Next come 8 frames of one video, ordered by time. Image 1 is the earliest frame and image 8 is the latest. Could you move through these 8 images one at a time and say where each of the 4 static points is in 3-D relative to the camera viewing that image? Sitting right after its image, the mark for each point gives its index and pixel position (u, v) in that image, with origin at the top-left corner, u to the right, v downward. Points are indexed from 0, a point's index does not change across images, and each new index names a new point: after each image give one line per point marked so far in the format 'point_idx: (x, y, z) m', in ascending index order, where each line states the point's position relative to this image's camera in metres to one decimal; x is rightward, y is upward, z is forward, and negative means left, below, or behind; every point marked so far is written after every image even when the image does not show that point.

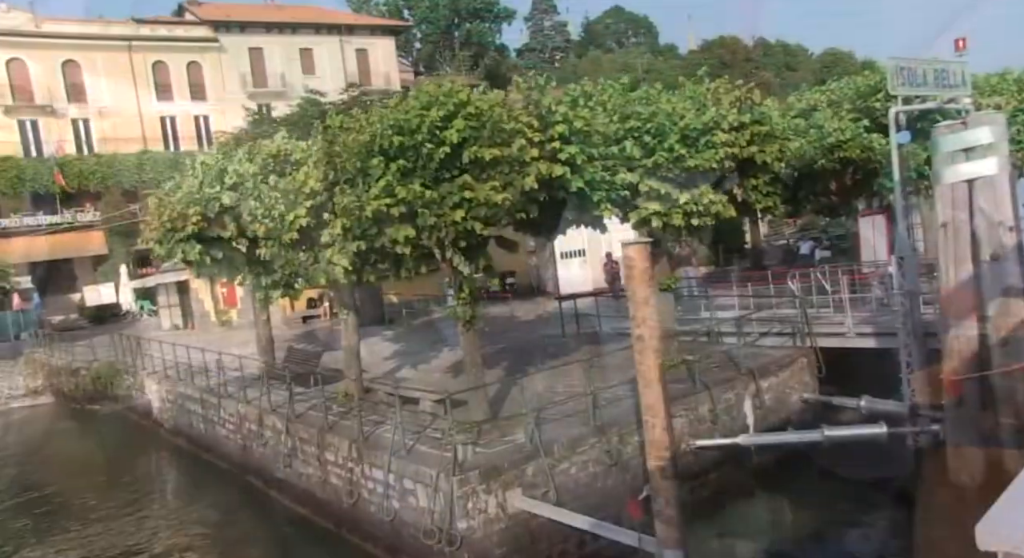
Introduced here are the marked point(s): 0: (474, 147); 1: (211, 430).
0: (-0.4, +1.5, +9.3) m
1: (-5.5, -2.8, +16.7) m
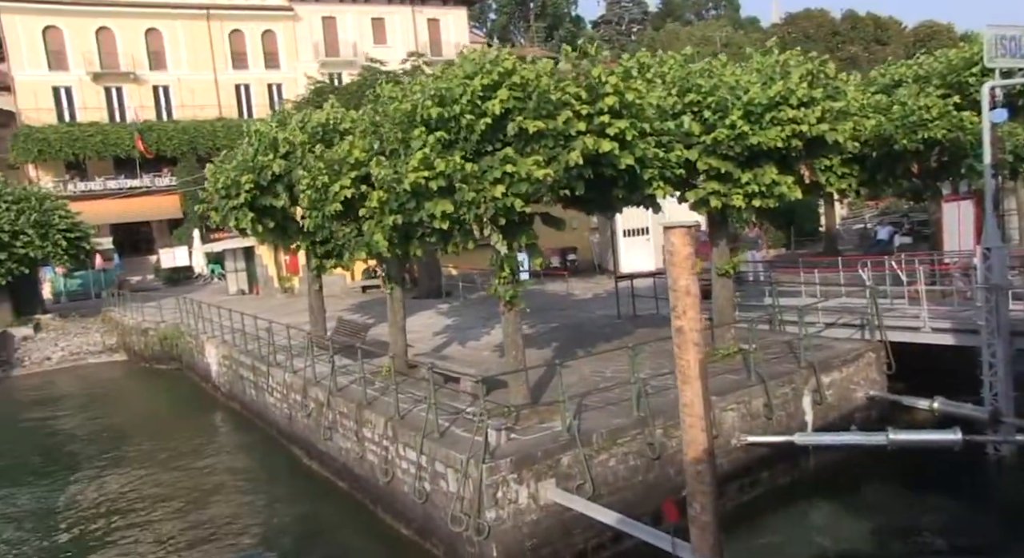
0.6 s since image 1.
0: (+0.1, +1.7, +8.8) m
1: (-4.6, -2.2, +16.7) m
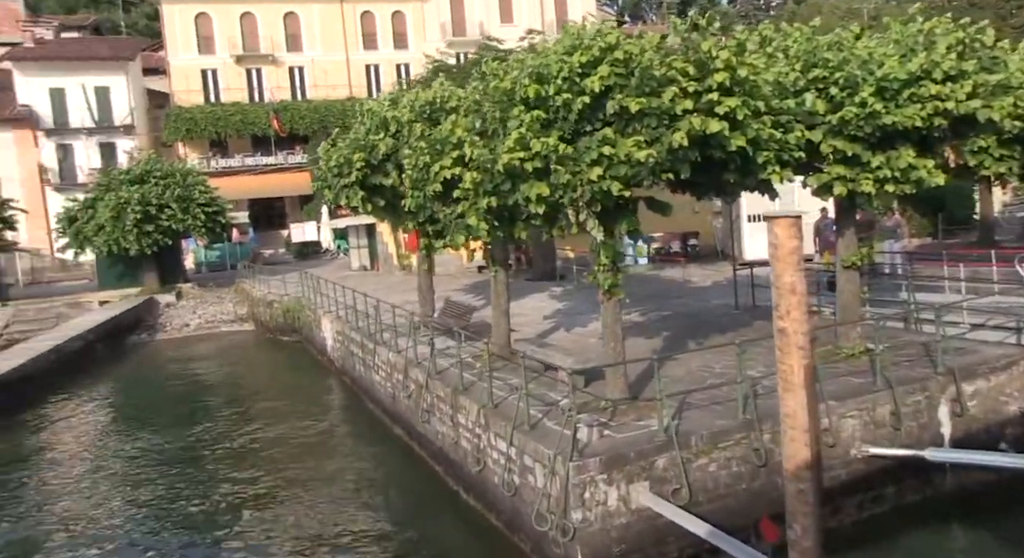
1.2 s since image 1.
0: (+1.0, +1.8, +8.2) m
1: (-2.6, -1.8, +16.8) m
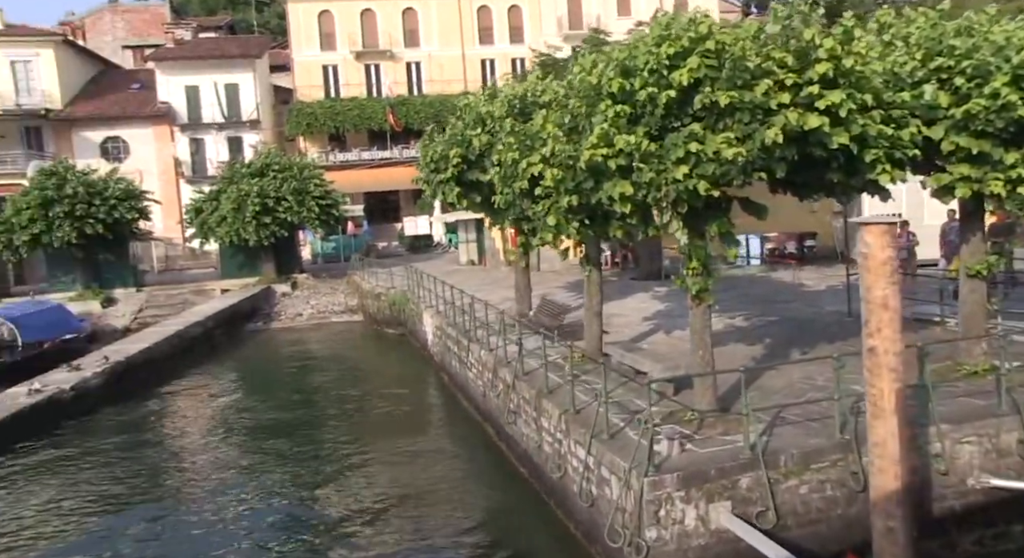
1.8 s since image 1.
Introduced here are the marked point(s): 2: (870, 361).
0: (+1.7, +1.7, +7.7) m
1: (-0.9, -1.7, +16.7) m
2: (+2.2, -0.5, +5.5) m
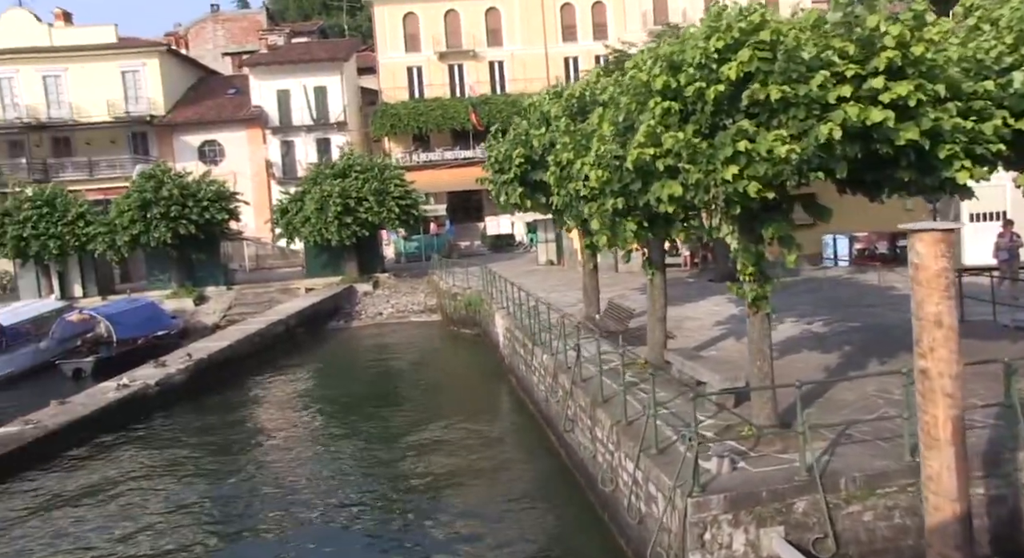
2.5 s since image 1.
0: (+2.0, +1.7, +7.2) m
1: (+0.3, -1.8, +16.4) m
2: (+2.2, -0.6, +5.0) m
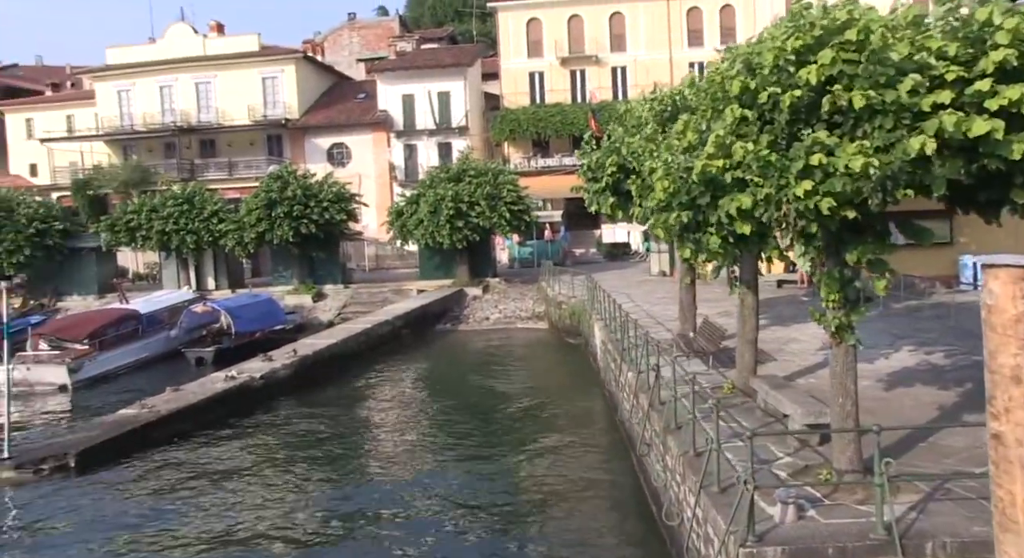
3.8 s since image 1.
0: (+2.4, +1.5, +6.3) m
1: (+1.8, -2.0, +15.7) m
2: (+2.2, -0.8, +4.1) m
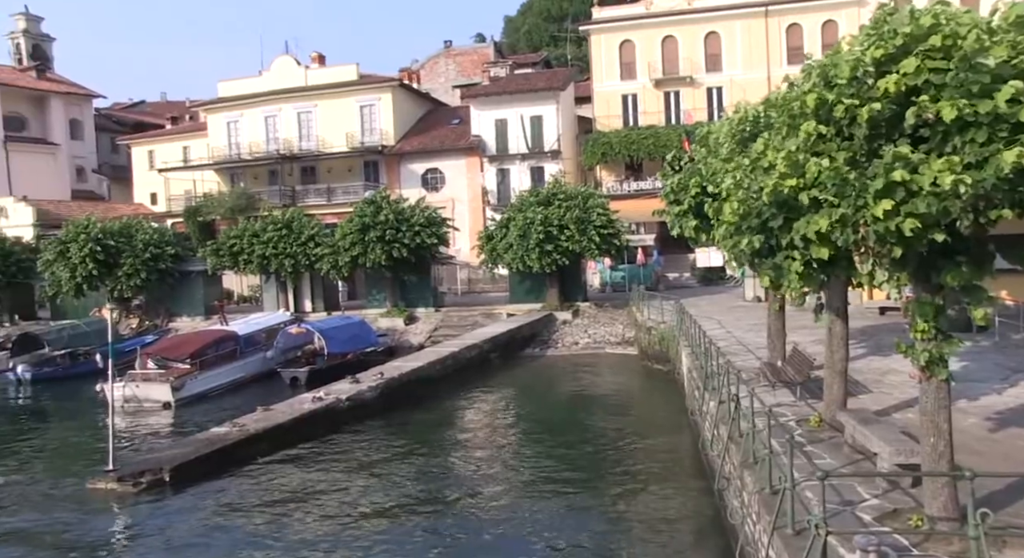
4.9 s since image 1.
0: (+2.7, +1.3, +5.8) m
1: (+3.2, -2.4, +15.0) m
2: (+2.3, -0.9, +3.6) m
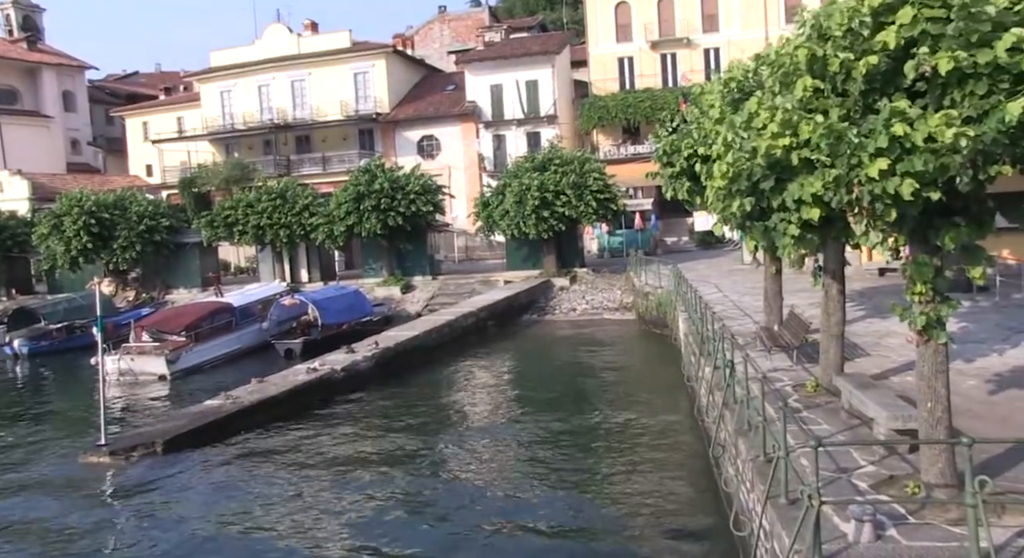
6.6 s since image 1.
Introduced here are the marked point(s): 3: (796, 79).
0: (+2.6, +1.5, +5.5) m
1: (+3.1, -1.8, +14.9) m
2: (+2.2, -0.7, +3.3) m
3: (+2.0, +1.4, +6.4) m
